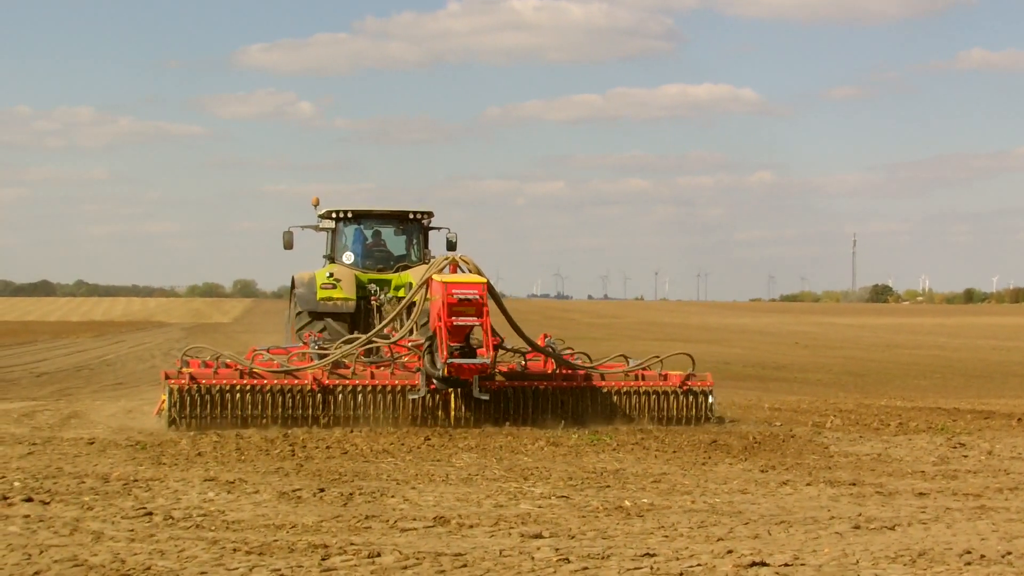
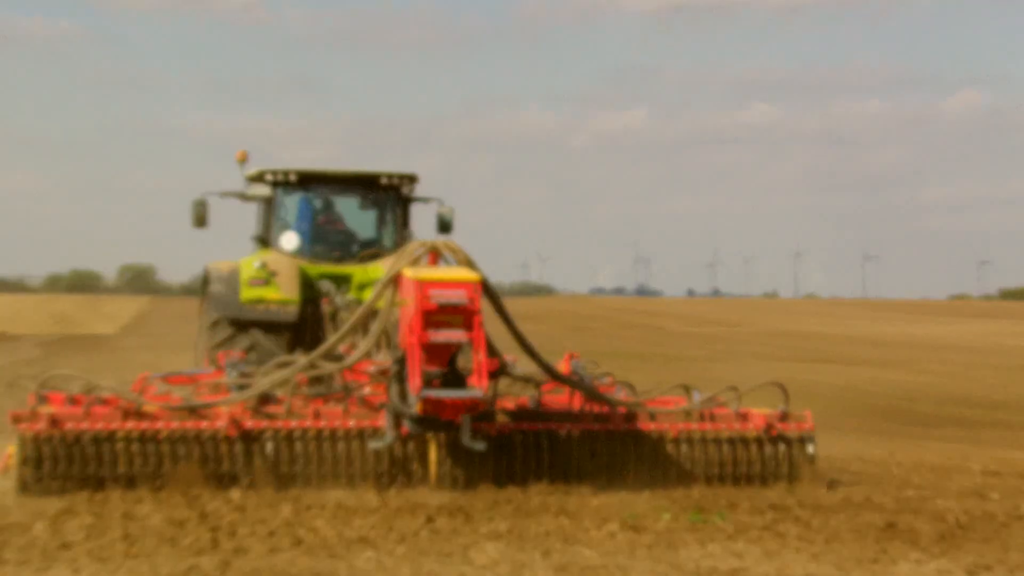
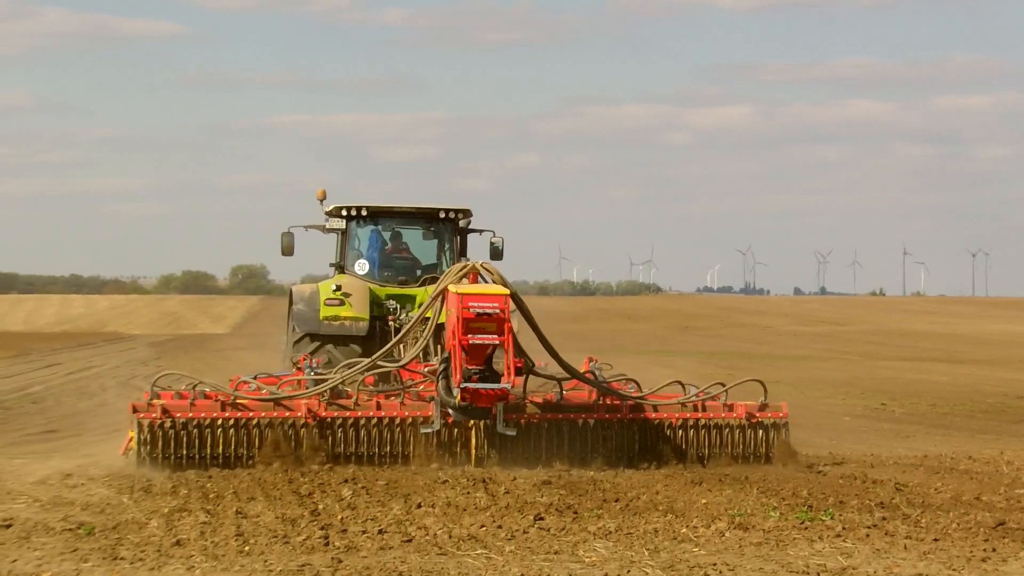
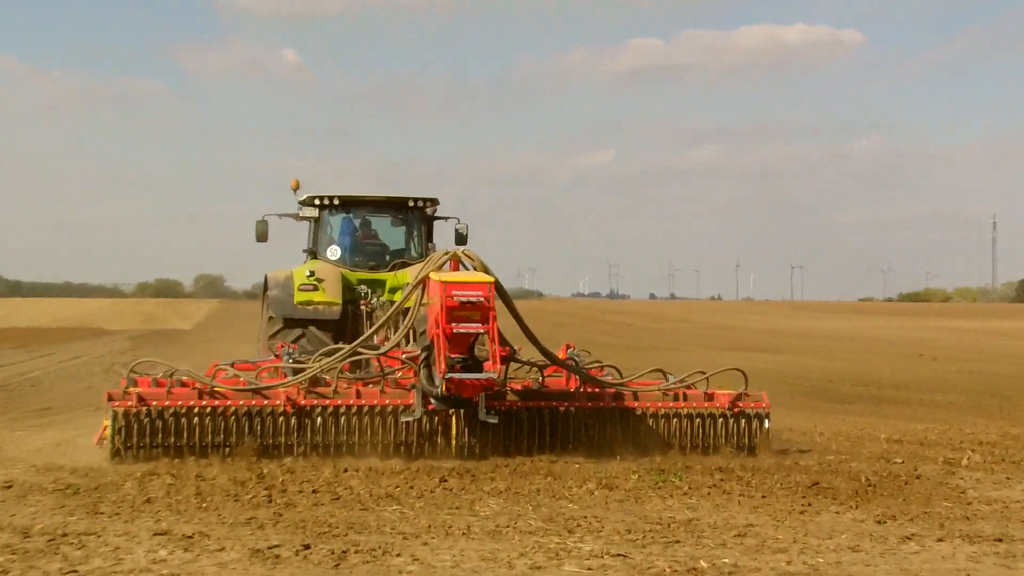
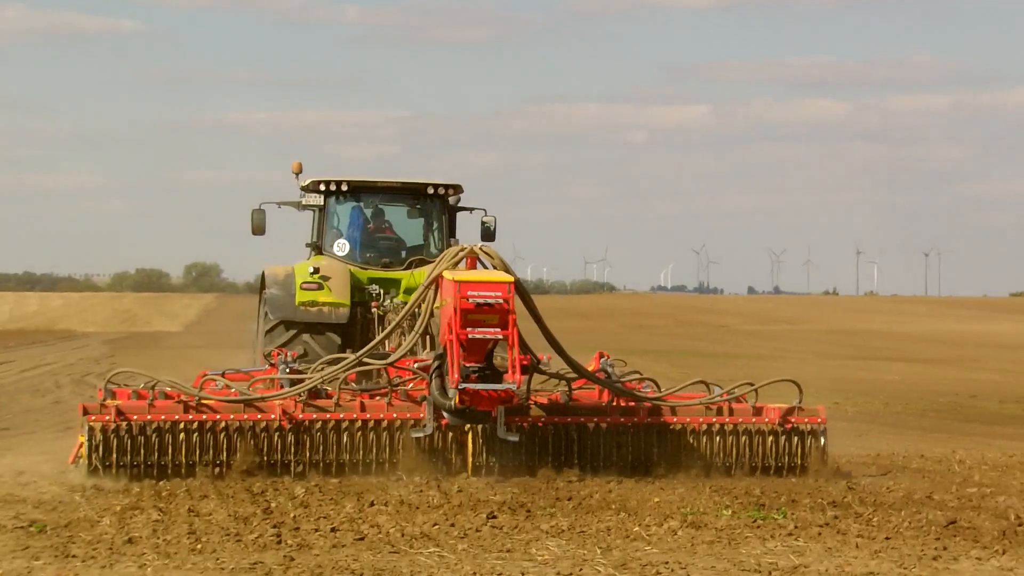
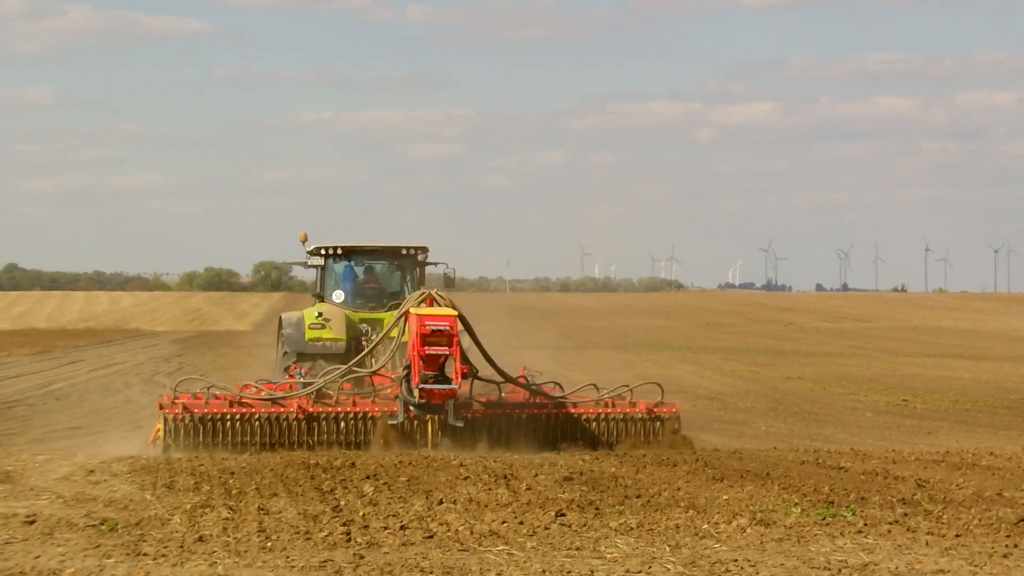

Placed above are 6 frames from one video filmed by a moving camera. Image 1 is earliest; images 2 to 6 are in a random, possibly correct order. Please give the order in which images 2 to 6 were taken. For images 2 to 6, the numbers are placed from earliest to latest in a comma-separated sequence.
4, 2, 5, 3, 6
